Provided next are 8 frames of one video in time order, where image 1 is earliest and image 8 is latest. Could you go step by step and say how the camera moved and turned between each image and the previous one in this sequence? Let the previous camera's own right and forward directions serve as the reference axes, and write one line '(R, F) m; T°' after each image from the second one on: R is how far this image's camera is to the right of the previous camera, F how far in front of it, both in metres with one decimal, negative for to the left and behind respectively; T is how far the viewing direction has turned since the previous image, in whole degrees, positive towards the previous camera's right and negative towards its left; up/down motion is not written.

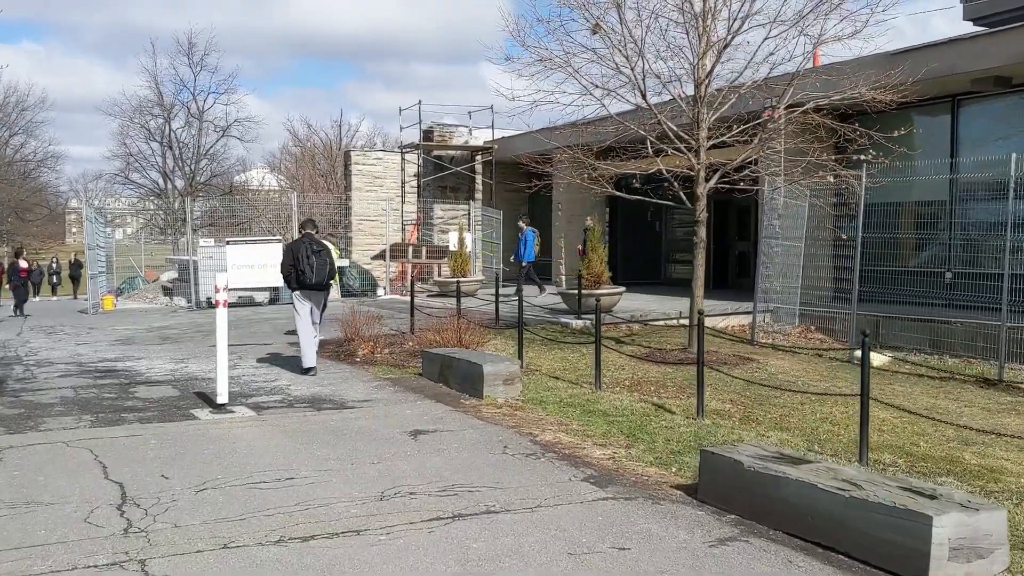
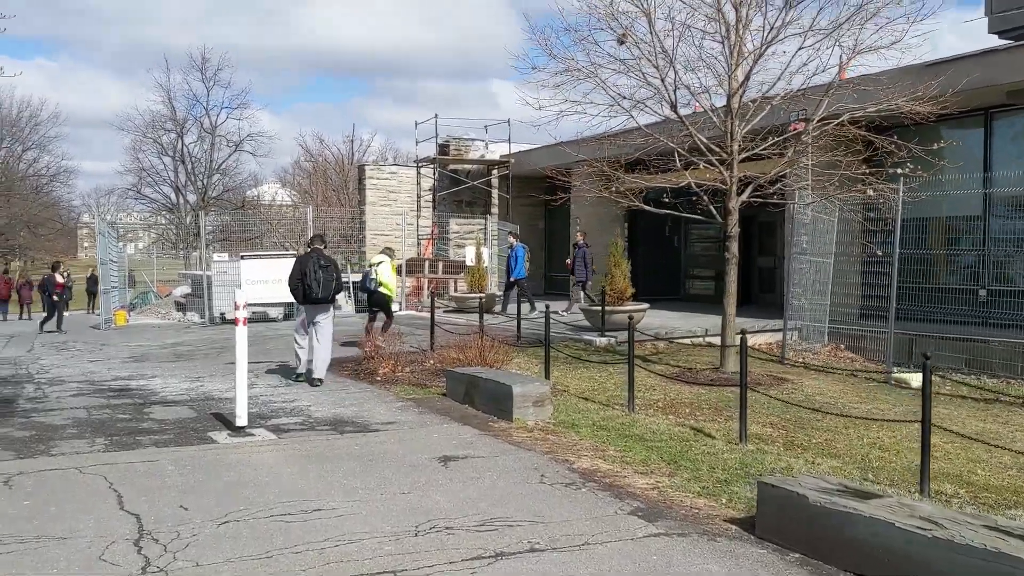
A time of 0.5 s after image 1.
(-0.2, +0.3) m; -1°
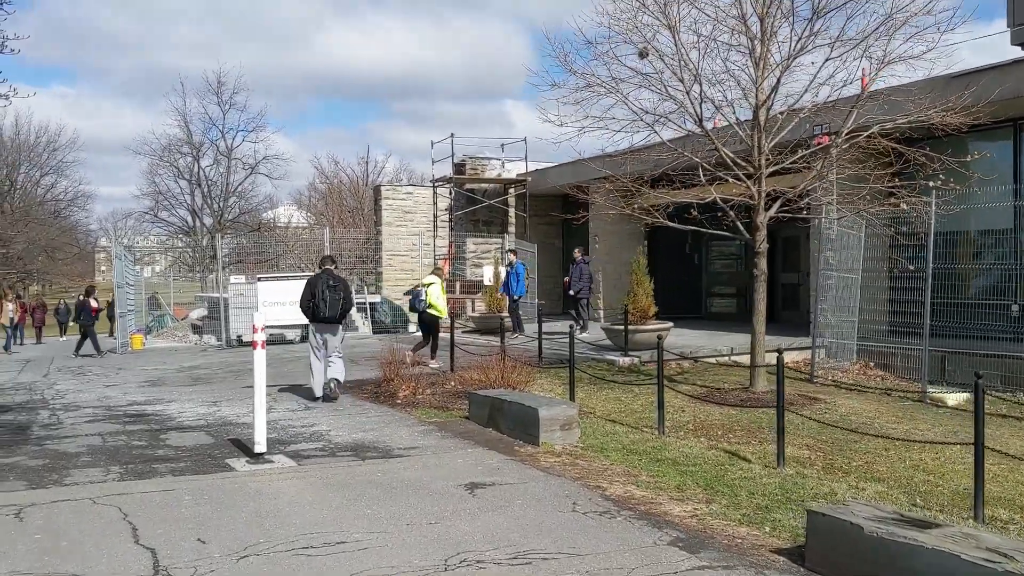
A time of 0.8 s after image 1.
(-0.1, +0.2) m; -1°
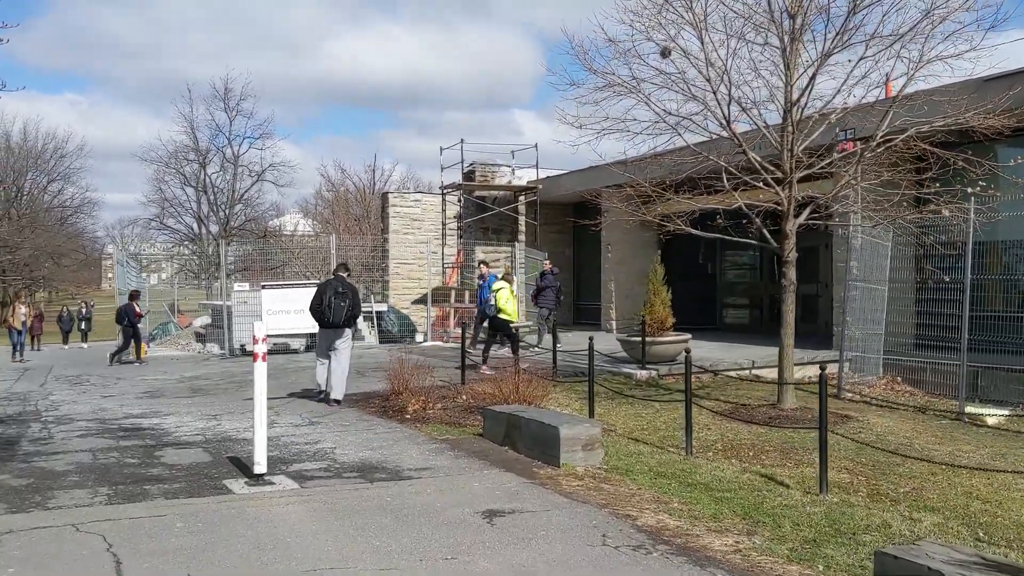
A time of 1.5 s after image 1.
(-0.1, +0.5) m; 0°
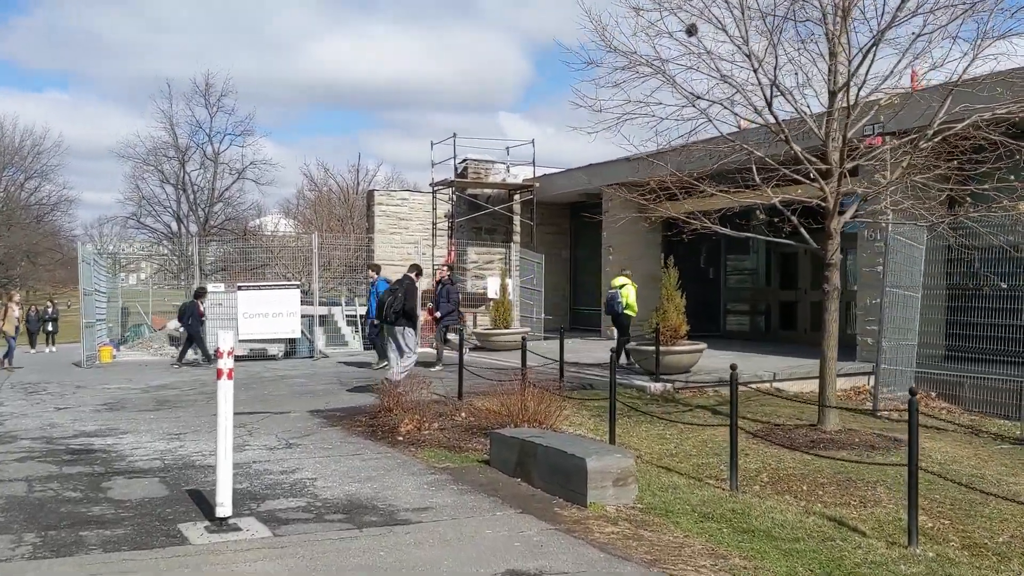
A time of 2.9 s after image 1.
(-0.2, +1.2) m; +1°
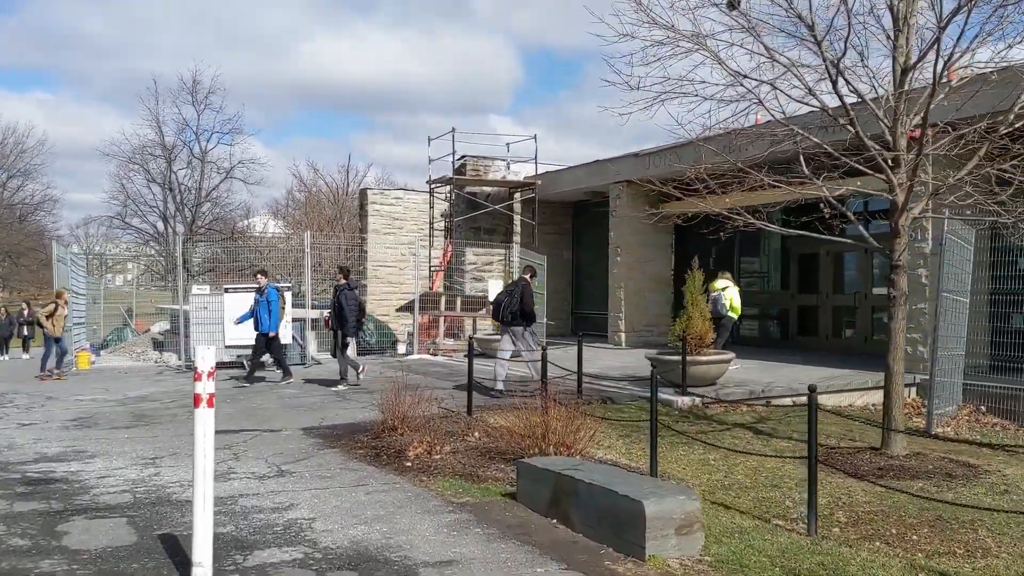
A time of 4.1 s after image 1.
(-0.3, +1.1) m; +1°
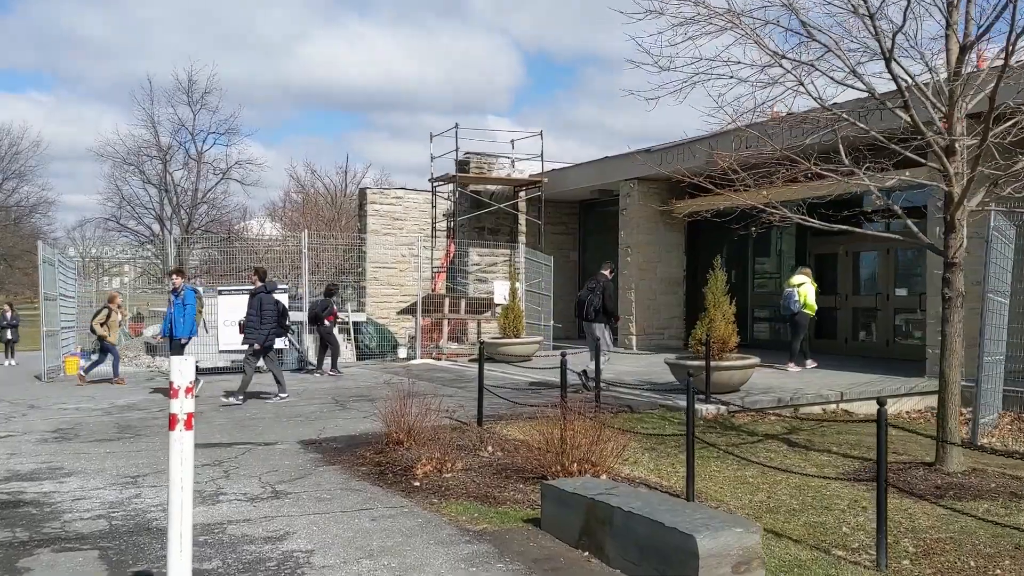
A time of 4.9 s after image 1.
(-0.1, +0.7) m; 0°
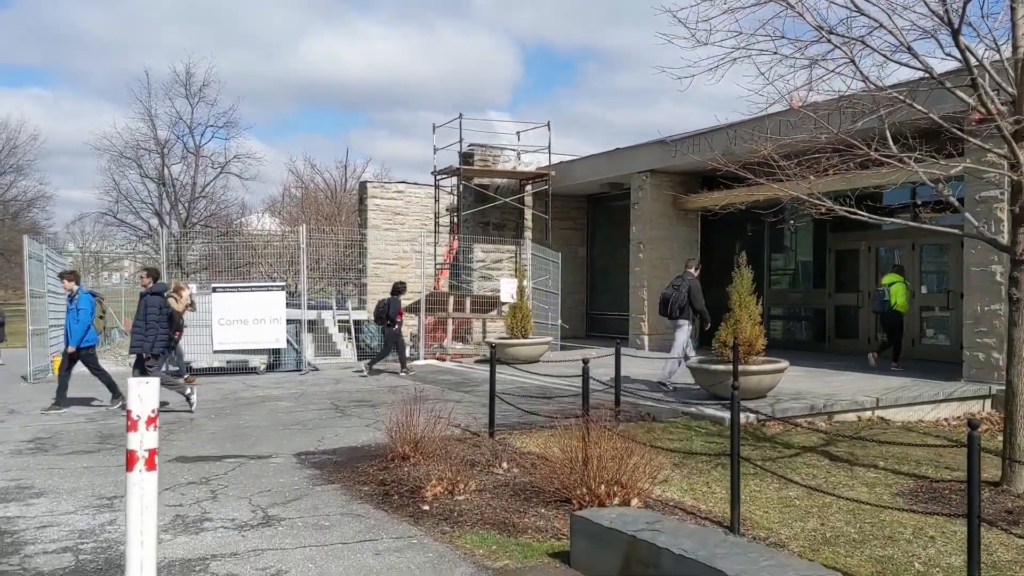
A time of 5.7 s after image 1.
(-0.1, +0.7) m; 0°
